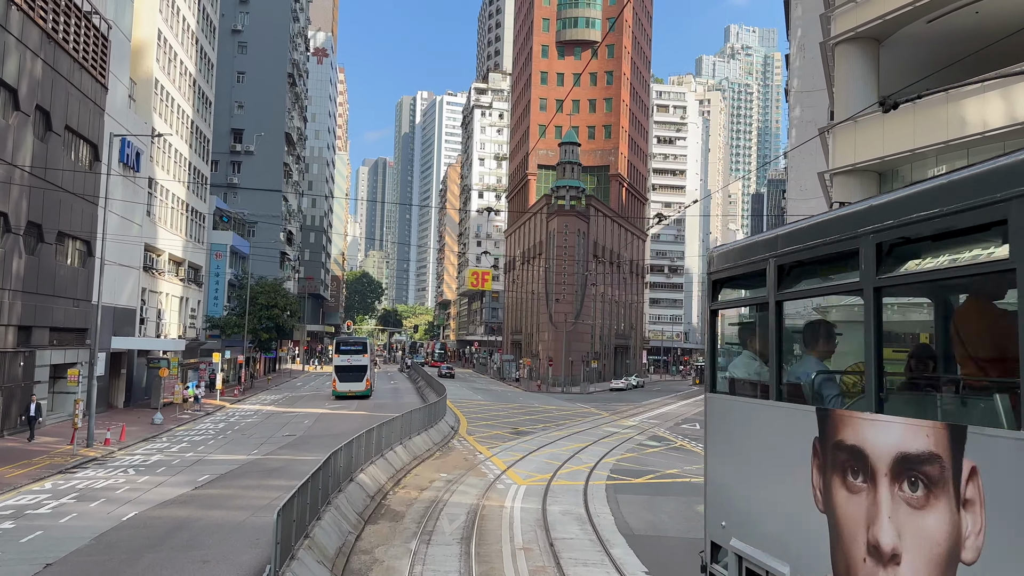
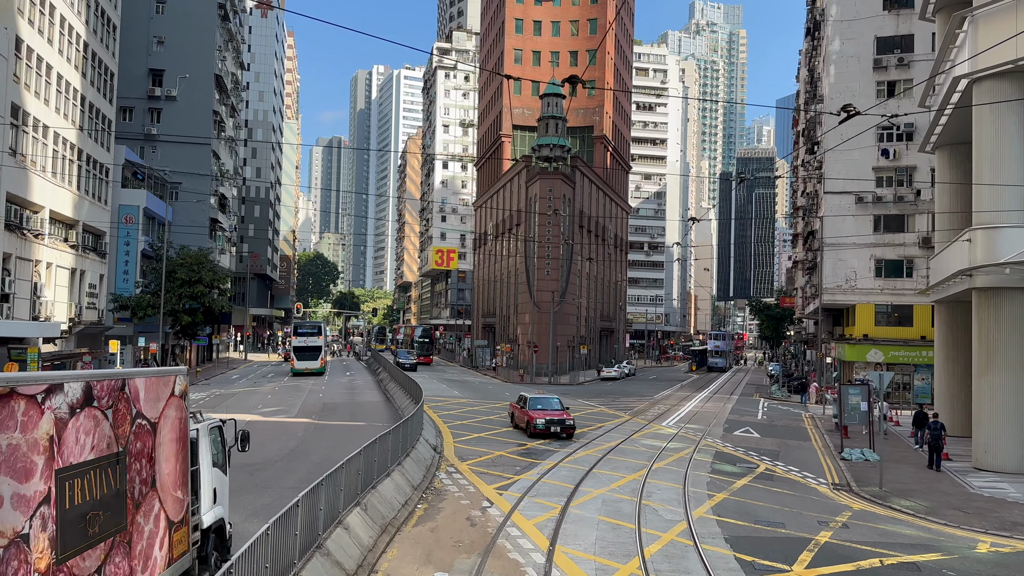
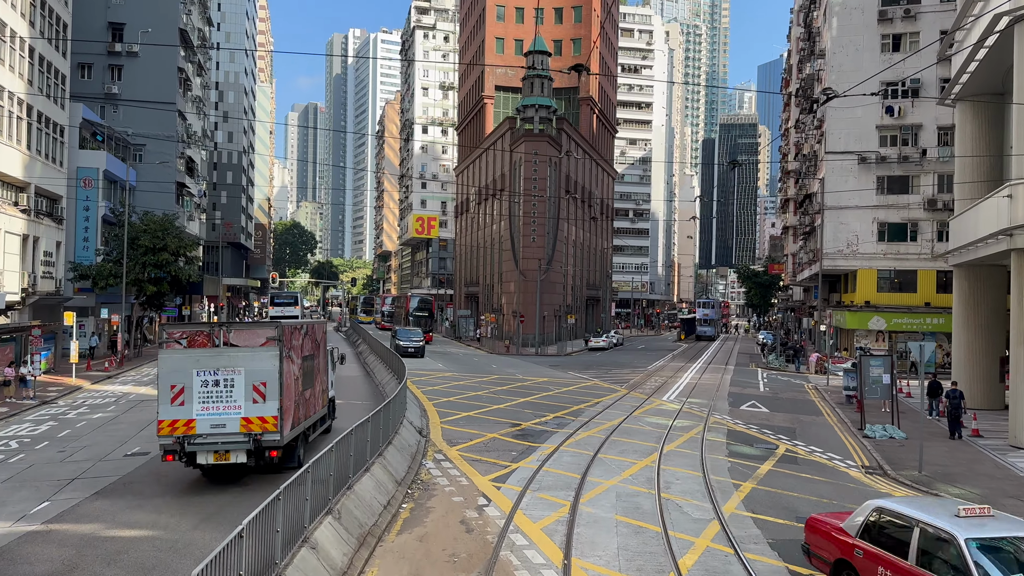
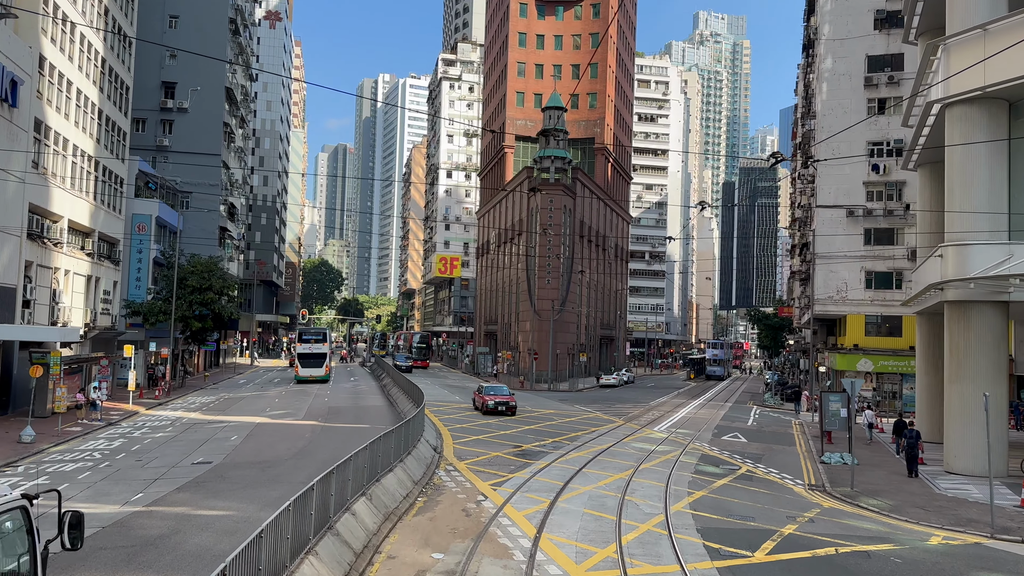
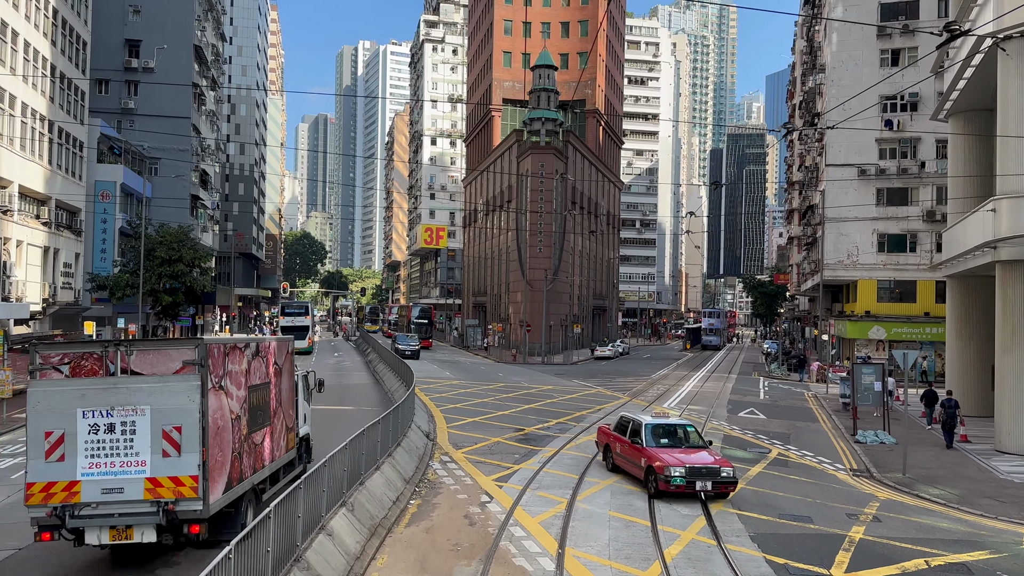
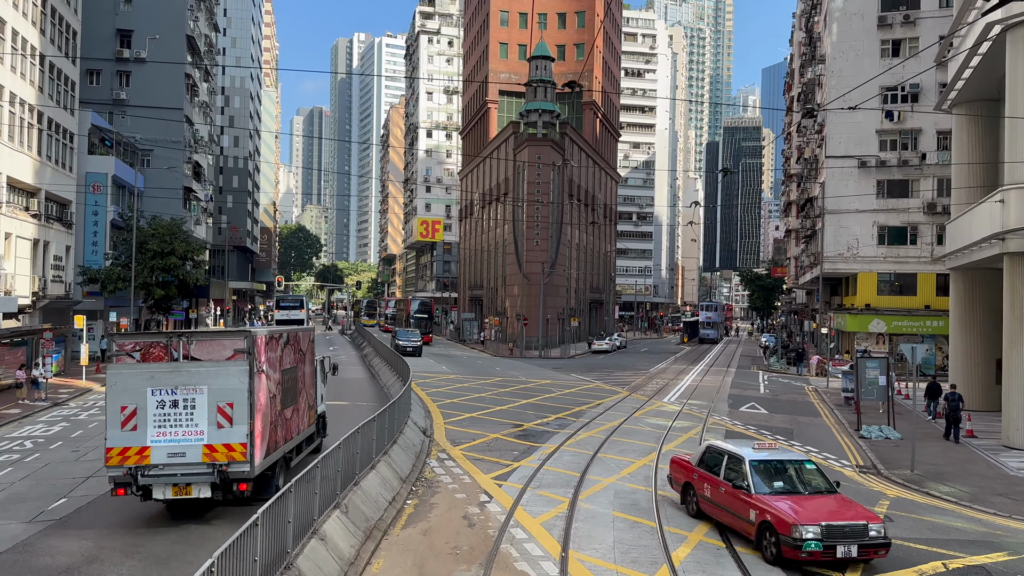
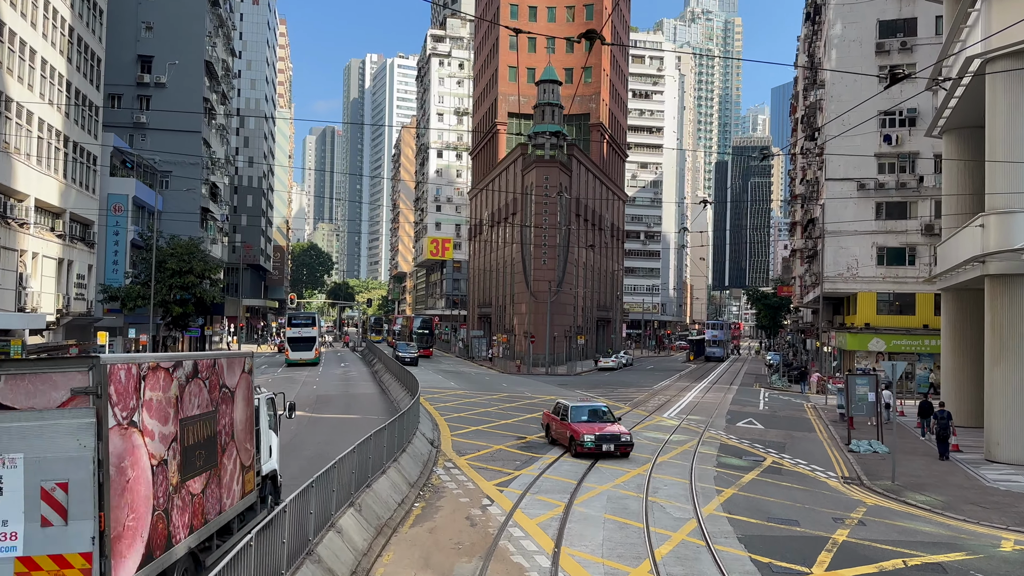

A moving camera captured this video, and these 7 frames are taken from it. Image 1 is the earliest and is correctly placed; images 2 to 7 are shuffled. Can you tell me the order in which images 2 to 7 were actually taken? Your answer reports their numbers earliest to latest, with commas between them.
4, 2, 7, 5, 6, 3
